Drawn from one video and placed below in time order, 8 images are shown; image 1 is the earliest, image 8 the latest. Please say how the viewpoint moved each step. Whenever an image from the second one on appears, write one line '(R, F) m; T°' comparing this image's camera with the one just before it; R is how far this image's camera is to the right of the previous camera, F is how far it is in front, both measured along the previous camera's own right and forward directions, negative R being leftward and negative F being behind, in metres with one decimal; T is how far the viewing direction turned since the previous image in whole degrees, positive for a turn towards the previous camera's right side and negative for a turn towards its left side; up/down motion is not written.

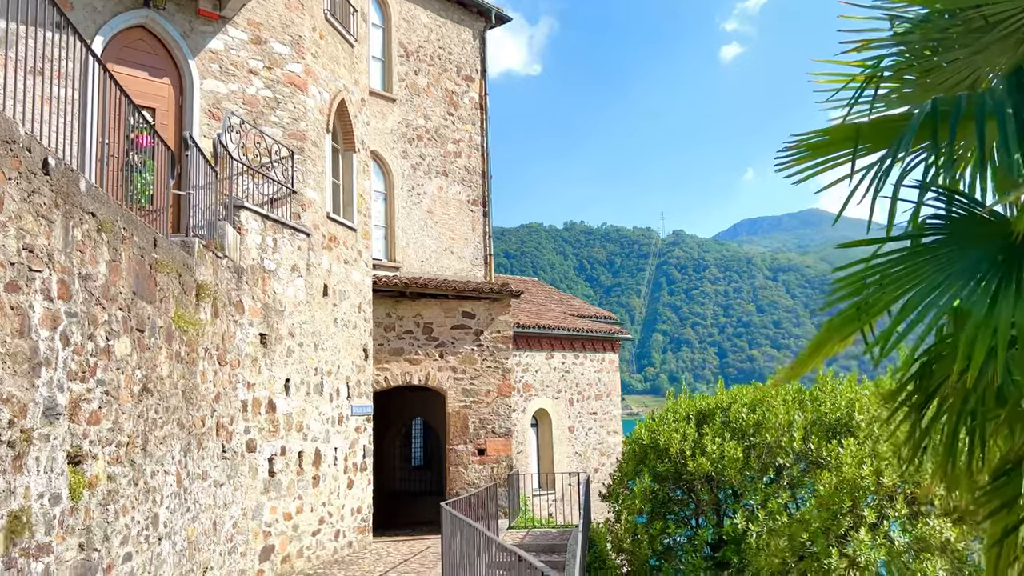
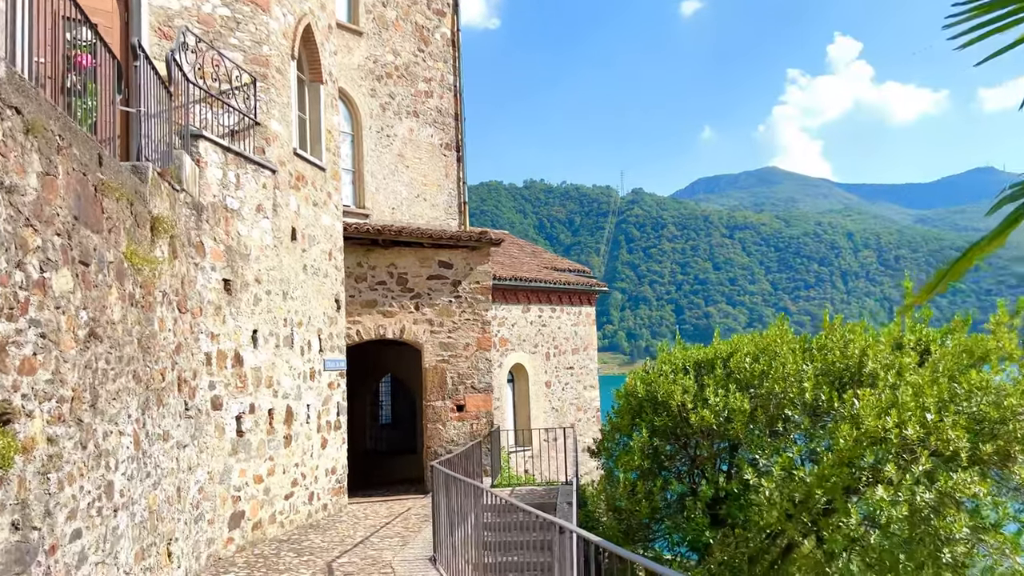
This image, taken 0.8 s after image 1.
(-0.3, +0.7) m; +3°
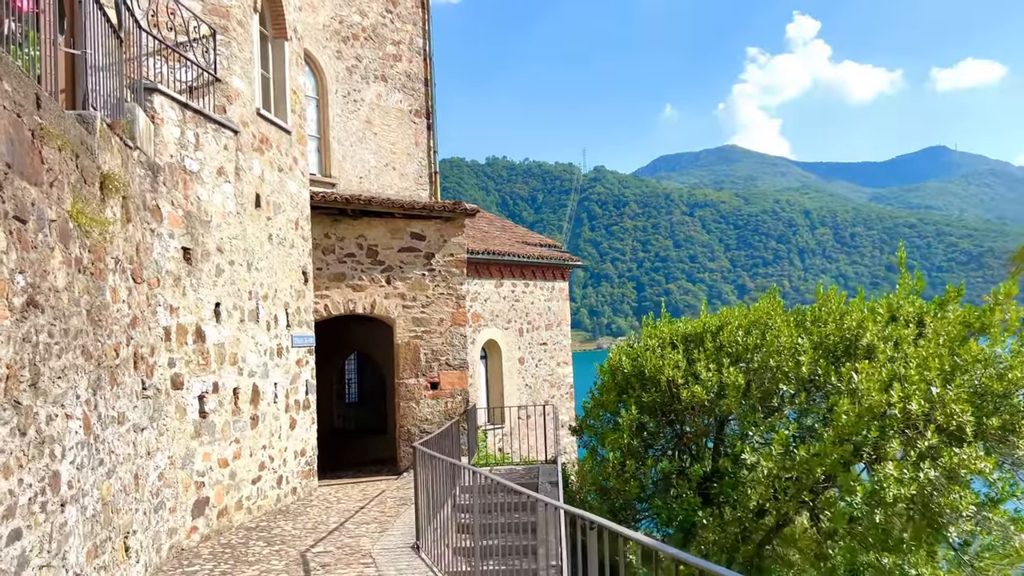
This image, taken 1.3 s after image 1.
(-0.2, +0.4) m; +3°
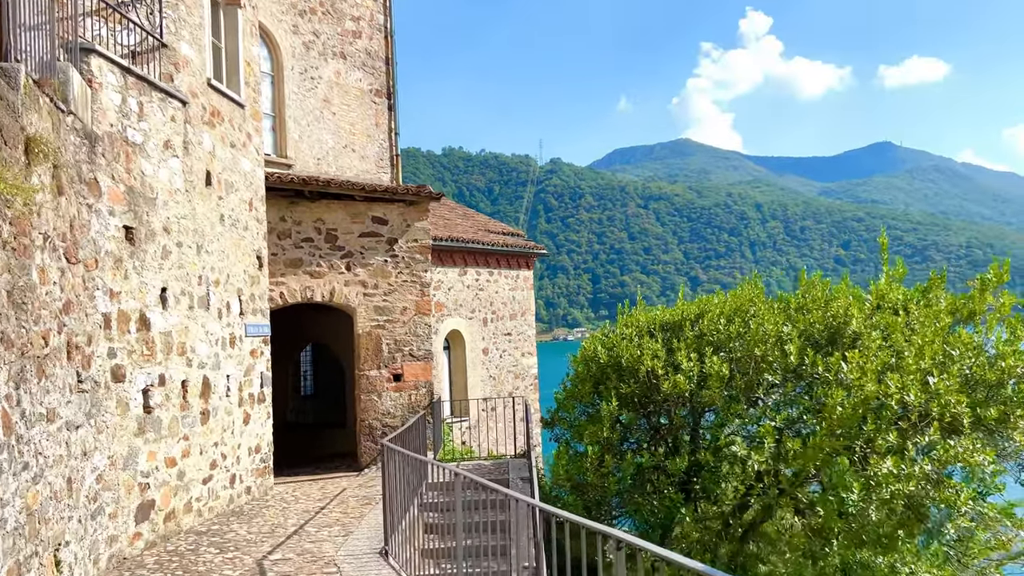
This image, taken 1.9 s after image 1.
(-0.1, +0.4) m; +3°
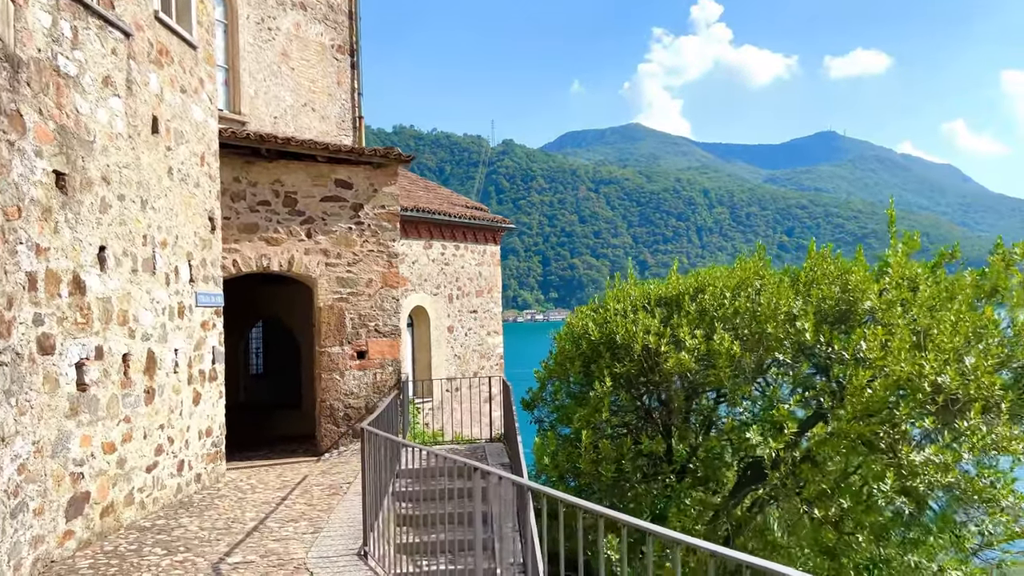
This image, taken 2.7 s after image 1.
(-0.3, +0.7) m; +4°
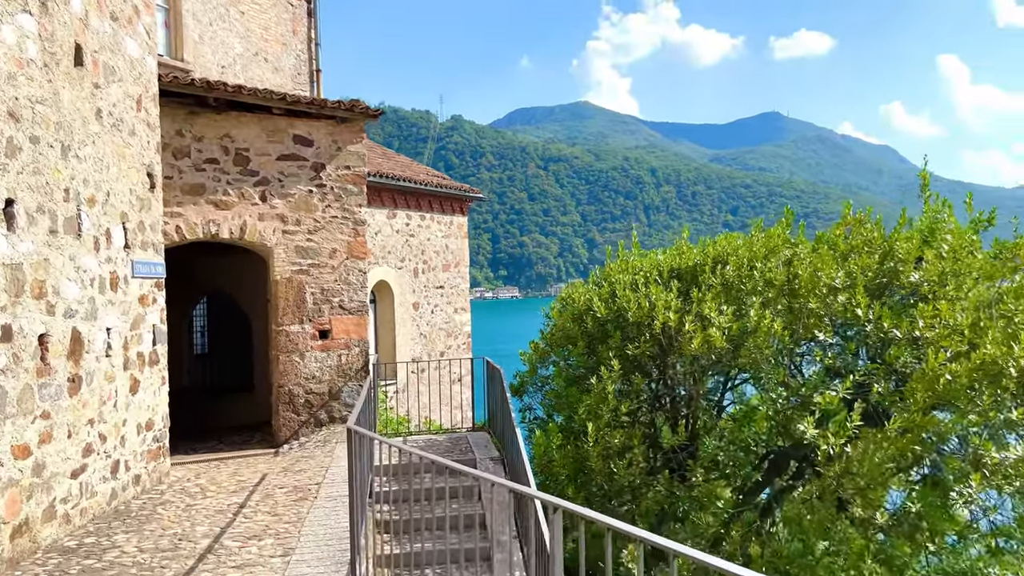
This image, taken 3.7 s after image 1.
(-0.3, +0.9) m; +4°
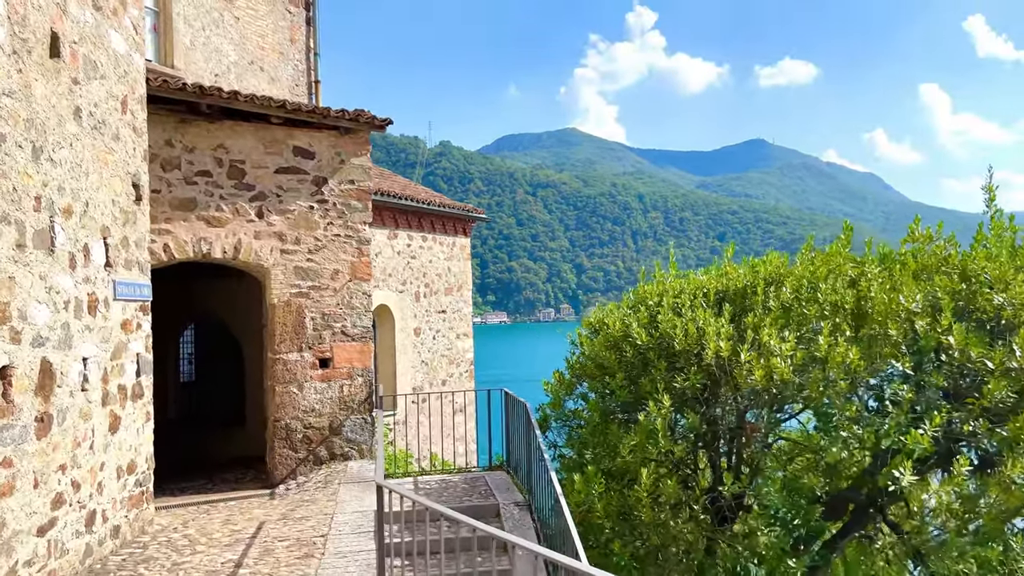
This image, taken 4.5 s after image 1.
(-0.3, +0.7) m; +1°
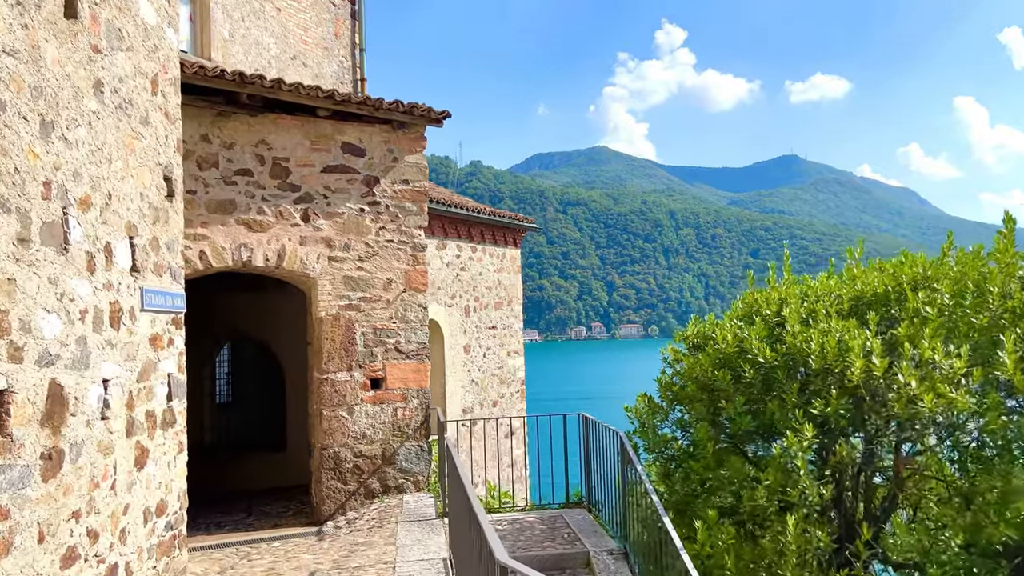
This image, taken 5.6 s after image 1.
(-0.4, +0.9) m; -2°
